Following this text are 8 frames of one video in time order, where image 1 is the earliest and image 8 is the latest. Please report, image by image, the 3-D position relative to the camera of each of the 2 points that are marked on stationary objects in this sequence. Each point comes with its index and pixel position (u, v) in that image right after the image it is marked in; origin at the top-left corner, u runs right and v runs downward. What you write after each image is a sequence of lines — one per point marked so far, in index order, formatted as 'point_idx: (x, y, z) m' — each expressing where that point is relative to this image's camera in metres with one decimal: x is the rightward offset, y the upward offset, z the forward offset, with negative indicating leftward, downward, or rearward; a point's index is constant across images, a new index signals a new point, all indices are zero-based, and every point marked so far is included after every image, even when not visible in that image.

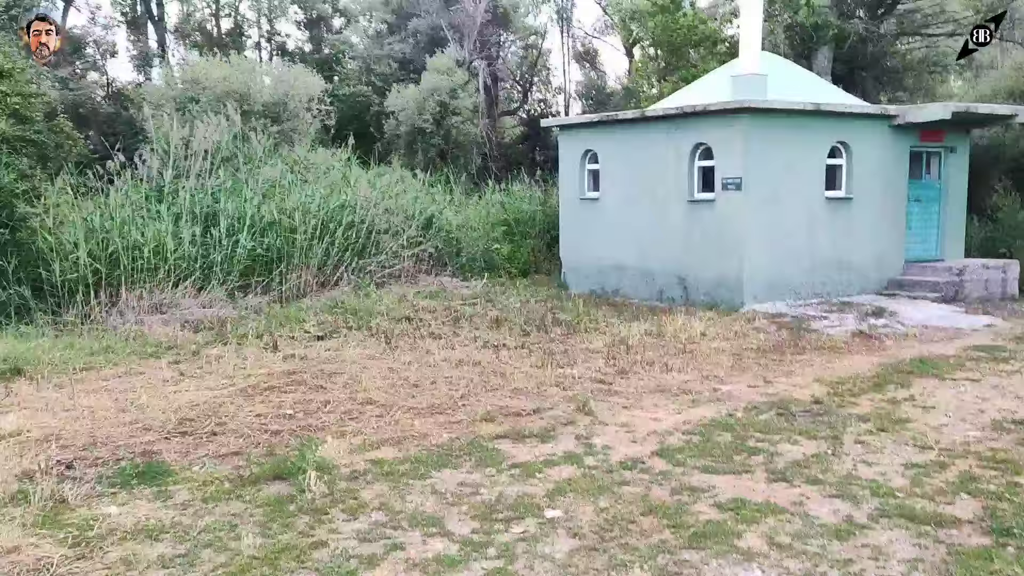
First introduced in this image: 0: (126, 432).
0: (-1.9, -0.7, +4.1) m
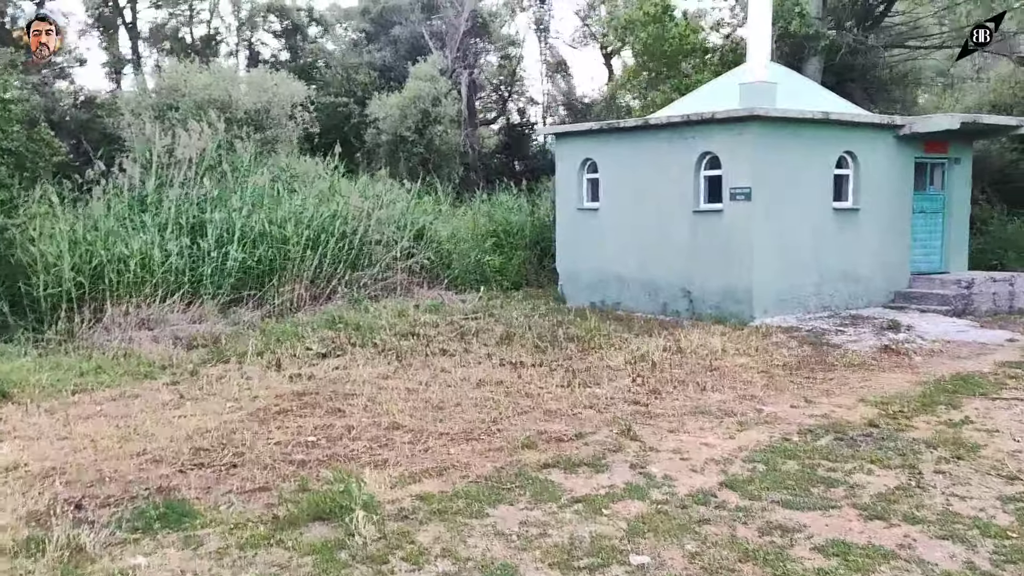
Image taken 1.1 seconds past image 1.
0: (-1.7, -0.8, +3.8) m
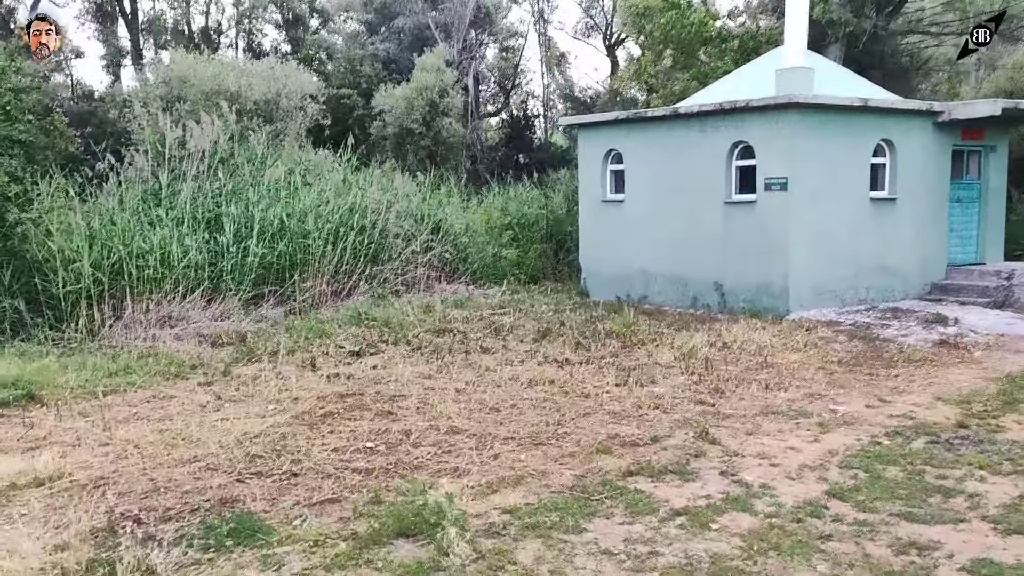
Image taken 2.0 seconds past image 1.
0: (-1.4, -0.8, +3.5) m
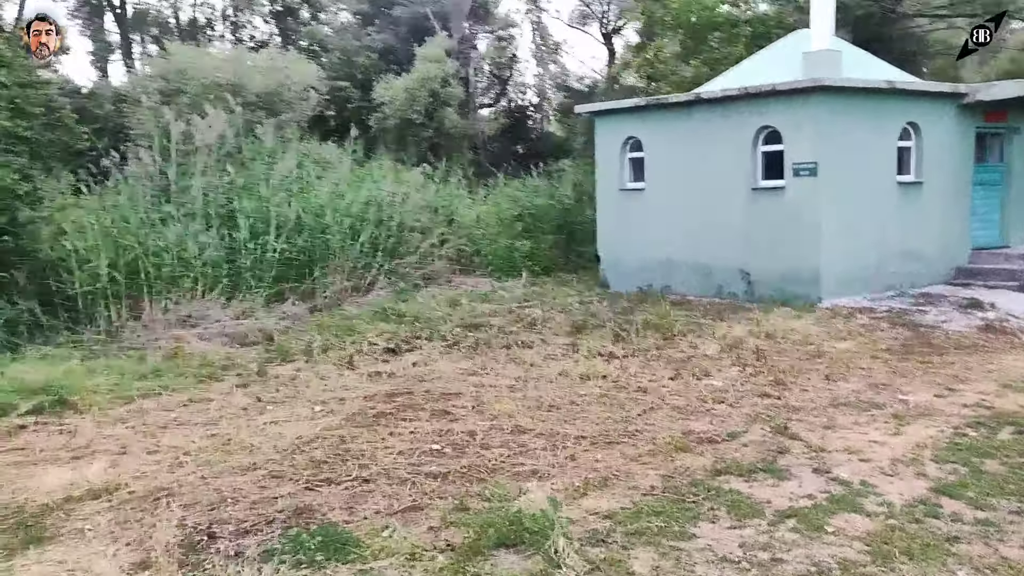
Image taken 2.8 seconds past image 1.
0: (-1.1, -0.8, +3.4) m
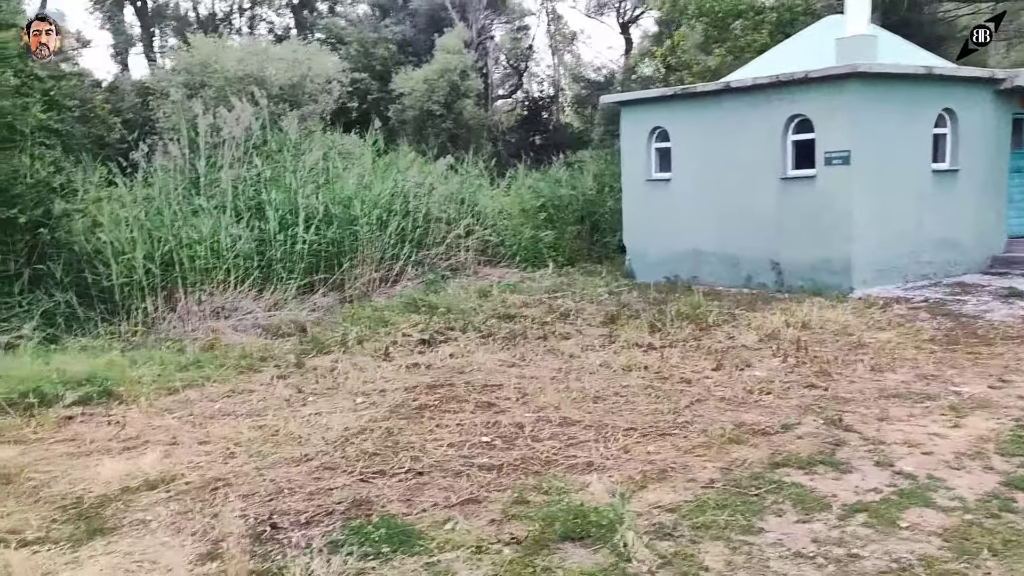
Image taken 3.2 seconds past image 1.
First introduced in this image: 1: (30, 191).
0: (-0.8, -0.8, +3.4) m
1: (-4.3, +0.9, +7.4) m
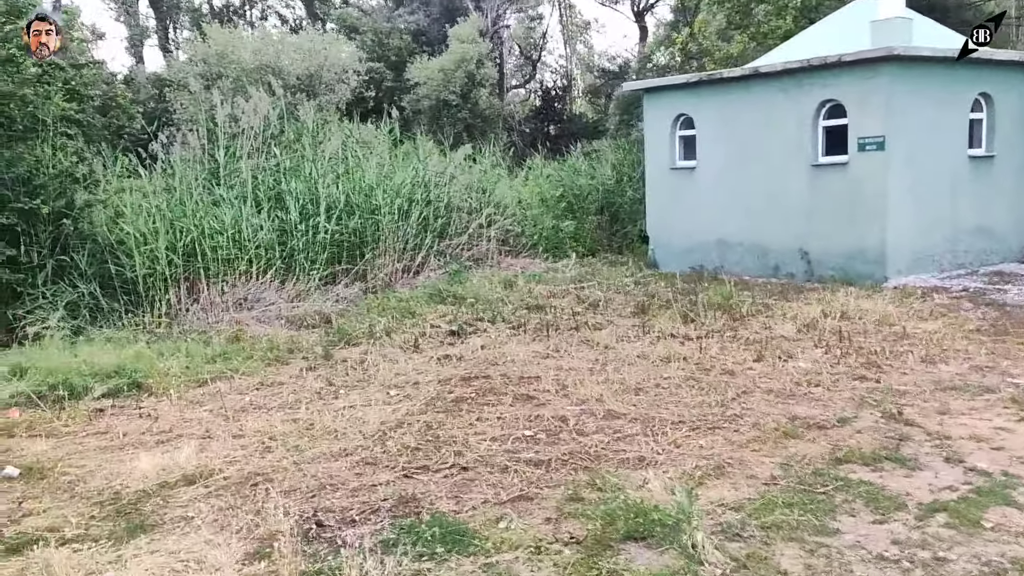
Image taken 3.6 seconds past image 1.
0: (-0.6, -0.7, +3.3) m
1: (-4.0, +0.9, +7.3) m
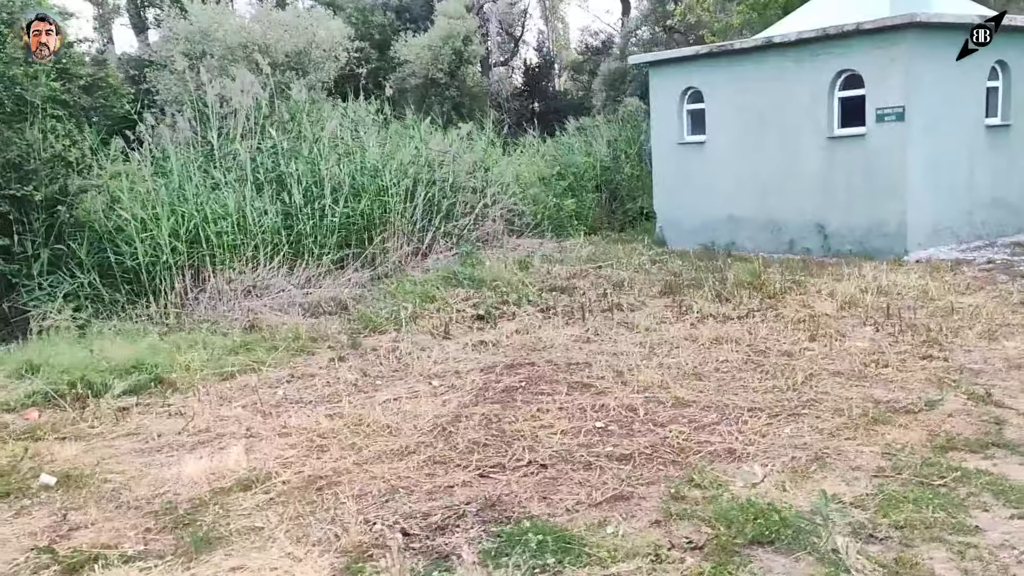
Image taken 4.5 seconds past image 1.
0: (-0.4, -0.7, +3.1) m
1: (-3.9, +1.0, +6.9) m
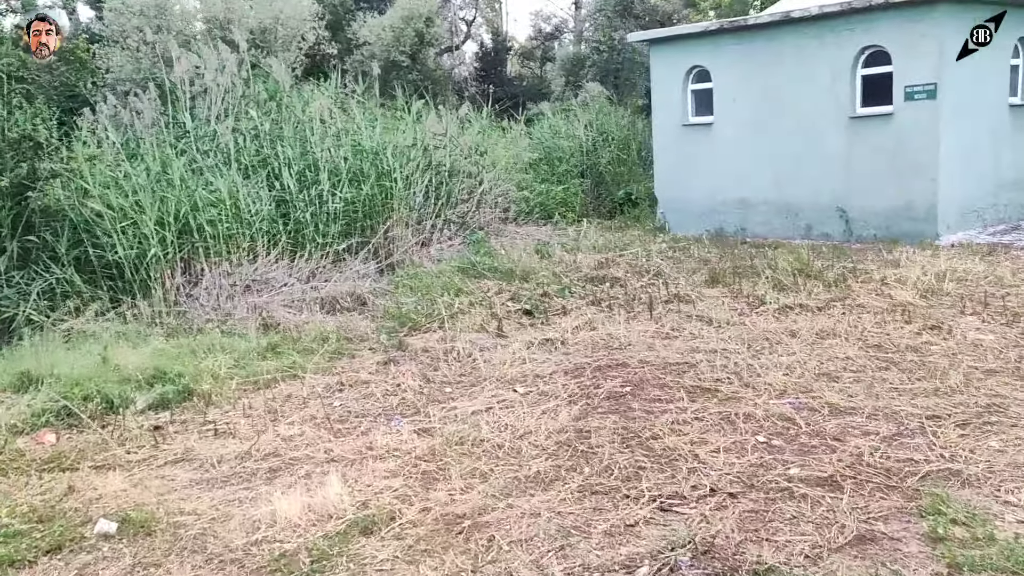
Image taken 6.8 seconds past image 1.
0: (+0.2, -0.7, +2.5) m
1: (-3.6, +1.0, +6.1) m
